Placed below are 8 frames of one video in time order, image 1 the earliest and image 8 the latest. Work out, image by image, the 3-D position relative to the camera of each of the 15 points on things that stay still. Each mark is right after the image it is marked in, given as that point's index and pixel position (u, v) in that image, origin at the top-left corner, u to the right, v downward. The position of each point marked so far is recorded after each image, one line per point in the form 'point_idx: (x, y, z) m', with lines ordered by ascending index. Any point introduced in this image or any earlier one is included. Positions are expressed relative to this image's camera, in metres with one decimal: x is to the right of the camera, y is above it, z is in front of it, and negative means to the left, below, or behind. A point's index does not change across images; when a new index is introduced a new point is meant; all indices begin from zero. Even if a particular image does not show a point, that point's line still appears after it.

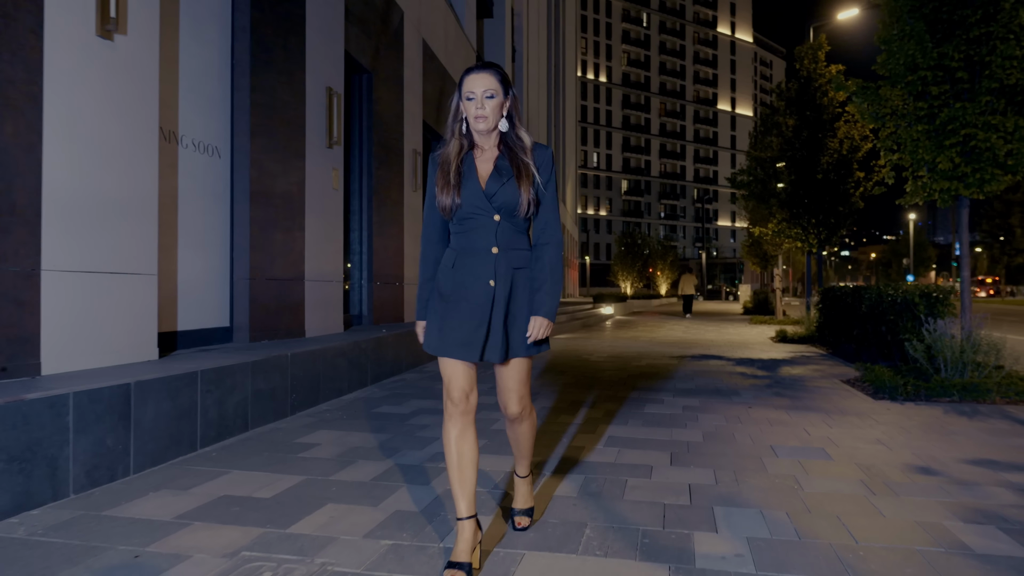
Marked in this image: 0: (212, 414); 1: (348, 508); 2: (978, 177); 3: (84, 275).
0: (-1.7, -0.7, +5.0) m
1: (-0.7, -0.9, +3.7) m
2: (+4.4, +1.0, +8.1) m
3: (-2.2, +0.1, +4.6) m
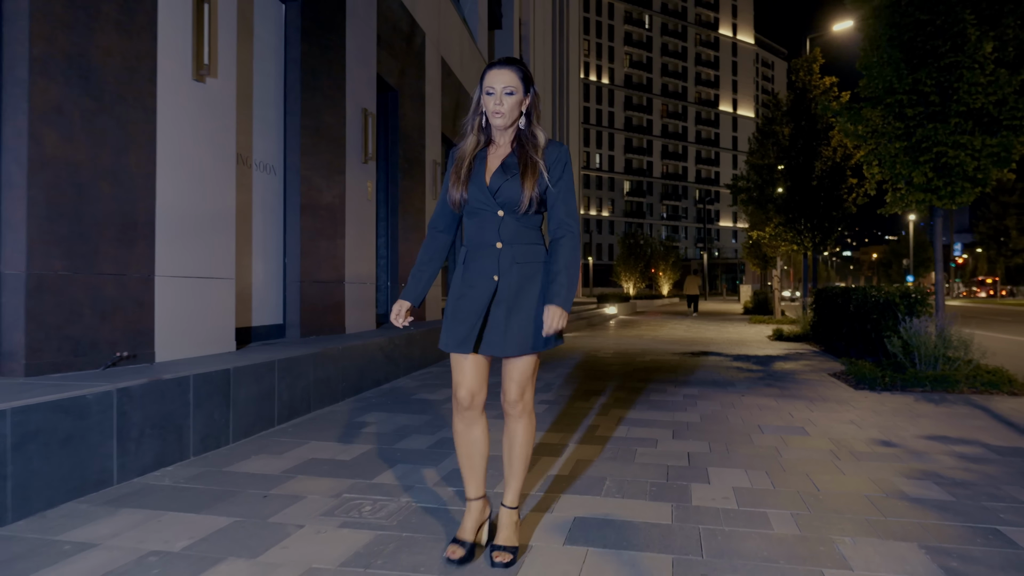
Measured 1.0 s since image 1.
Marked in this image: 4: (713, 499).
0: (-1.5, -0.7, +6.0) m
1: (-0.5, -0.9, +4.6) m
2: (+4.5, +1.0, +9.0) m
3: (-2.1, +0.1, +5.5) m
4: (+1.0, -1.0, +4.0) m
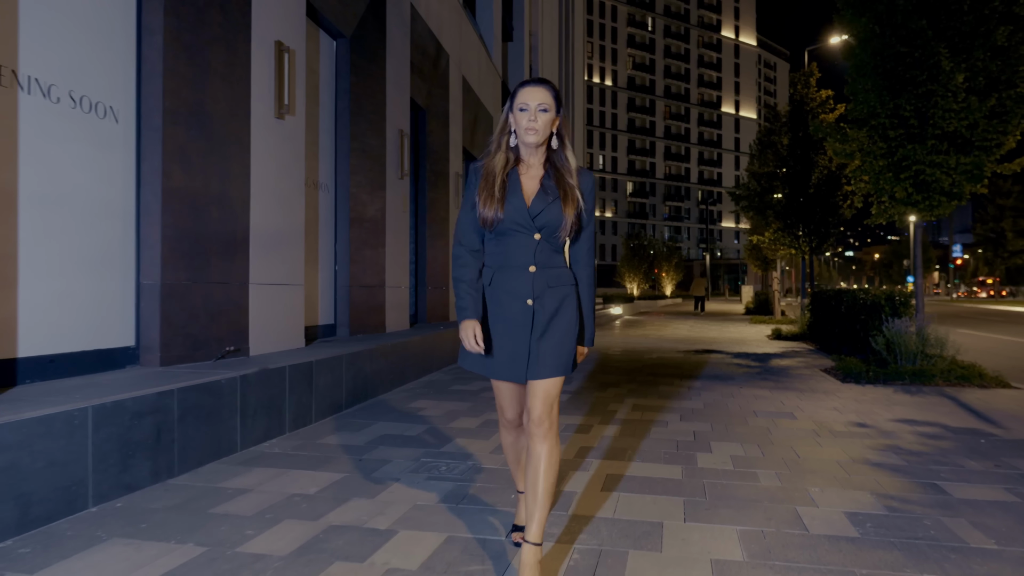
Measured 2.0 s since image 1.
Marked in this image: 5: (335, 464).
0: (-1.3, -0.8, +7.0) m
1: (-0.3, -1.0, +5.6) m
2: (+4.8, +1.0, +10.0) m
3: (-1.8, 0.0, +6.6) m
4: (+1.2, -1.0, +5.0) m
5: (-1.0, -1.0, +4.9) m
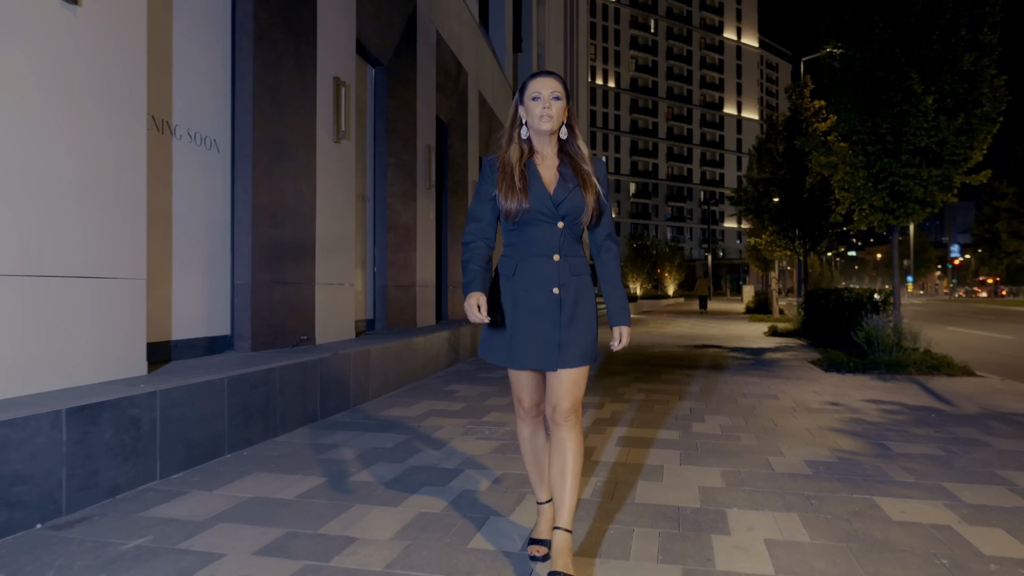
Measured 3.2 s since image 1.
0: (-1.1, -0.8, +8.1) m
1: (-0.1, -1.0, +6.7) m
2: (+5.0, +1.0, +11.2) m
3: (-1.6, 0.0, +7.7) m
4: (+1.4, -1.0, +6.2) m
5: (-0.8, -1.0, +6.0) m
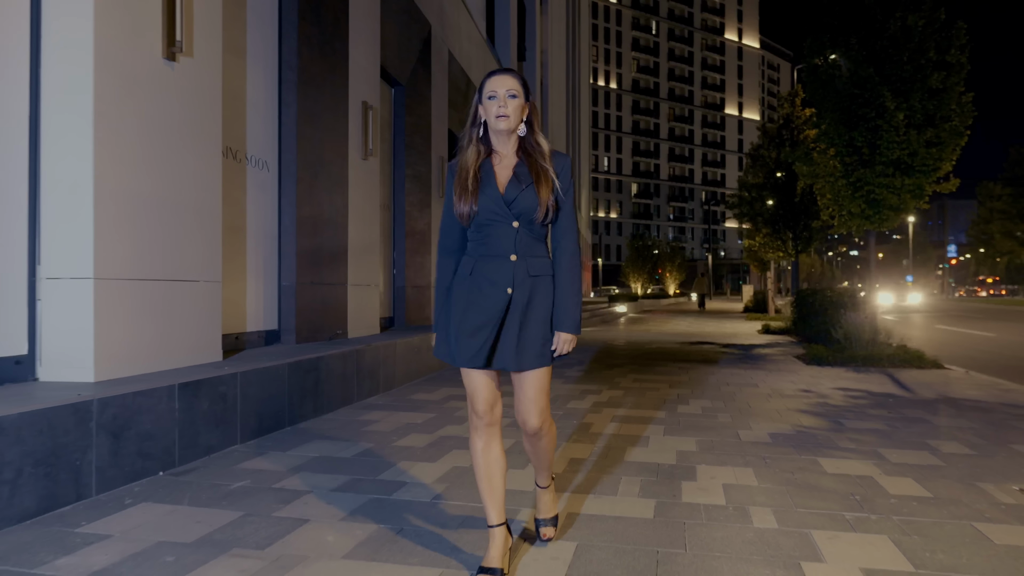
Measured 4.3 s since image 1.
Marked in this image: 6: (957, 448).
0: (-1.0, -0.8, +9.1) m
1: (0.0, -1.0, +7.7) m
2: (+5.1, +1.0, +12.1) m
3: (-1.5, 0.0, +8.7) m
4: (+1.5, -1.0, +7.1) m
5: (-0.7, -1.0, +7.0) m
6: (+2.8, -1.0, +5.5) m
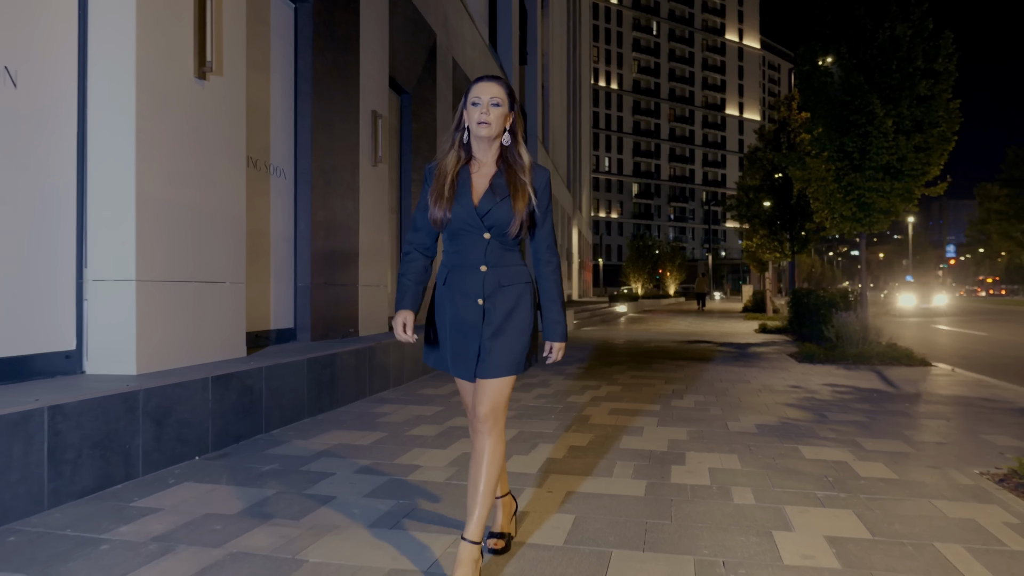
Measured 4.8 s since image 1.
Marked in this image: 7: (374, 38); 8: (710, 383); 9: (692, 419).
0: (-1.0, -0.8, +9.5) m
1: (0.0, -1.0, +8.2) m
2: (+5.1, +1.0, +12.6) m
3: (-1.5, 0.0, +9.1) m
4: (+1.5, -1.0, +7.6) m
5: (-0.7, -1.0, +7.4) m
6: (+2.8, -1.0, +5.9) m
7: (-1.5, +2.6, +9.2) m
8: (+2.1, -1.0, +9.4) m
9: (+1.4, -1.0, +6.6) m
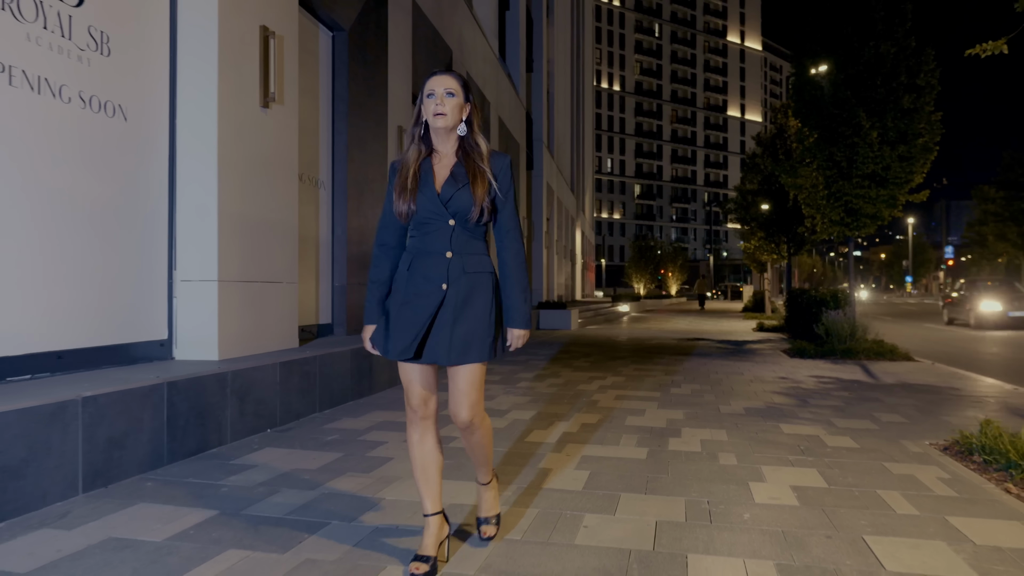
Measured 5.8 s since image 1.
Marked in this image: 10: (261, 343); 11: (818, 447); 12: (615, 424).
0: (-0.8, -0.8, +10.4) m
1: (+0.2, -1.0, +9.0) m
2: (+5.3, +1.0, +13.4) m
3: (-1.3, 0.0, +10.0) m
4: (+1.7, -1.0, +8.4) m
5: (-0.5, -1.0, +8.3) m
6: (+3.0, -1.0, +6.8) m
7: (-1.3, +2.6, +10.1) m
8: (+2.3, -1.0, +10.2) m
9: (+1.5, -1.0, +7.5) m
10: (-1.8, -0.4, +6.3) m
11: (+1.9, -1.0, +5.5) m
12: (+0.8, -1.0, +6.3) m
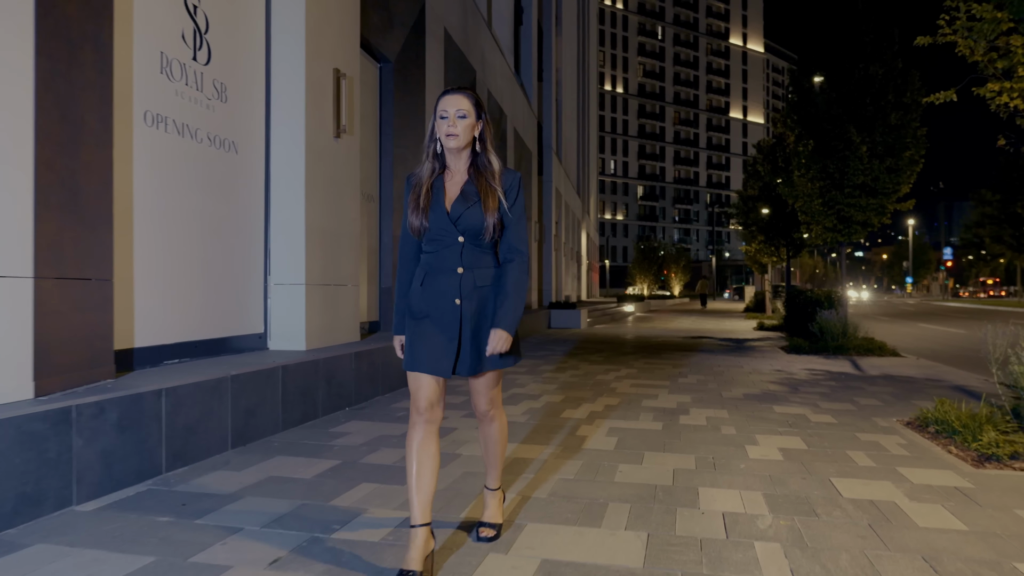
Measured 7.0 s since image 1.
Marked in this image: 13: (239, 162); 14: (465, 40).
0: (-0.5, -0.8, +11.6) m
1: (+0.5, -1.0, +10.2) m
2: (+5.6, +0.9, +14.6) m
3: (-1.0, 0.0, +11.2) m
4: (+2.0, -1.0, +9.6) m
5: (-0.2, -1.0, +9.4) m
6: (+3.3, -1.0, +8.0) m
7: (-1.0, +2.6, +11.3) m
8: (+2.6, -1.0, +11.4) m
9: (+1.8, -1.0, +8.7) m
10: (-1.5, -0.4, +7.4) m
11: (+2.2, -1.0, +6.6) m
12: (+1.0, -1.0, +7.4) m
13: (-2.0, +0.9, +6.3) m
14: (-0.7, +3.8, +13.6) m
